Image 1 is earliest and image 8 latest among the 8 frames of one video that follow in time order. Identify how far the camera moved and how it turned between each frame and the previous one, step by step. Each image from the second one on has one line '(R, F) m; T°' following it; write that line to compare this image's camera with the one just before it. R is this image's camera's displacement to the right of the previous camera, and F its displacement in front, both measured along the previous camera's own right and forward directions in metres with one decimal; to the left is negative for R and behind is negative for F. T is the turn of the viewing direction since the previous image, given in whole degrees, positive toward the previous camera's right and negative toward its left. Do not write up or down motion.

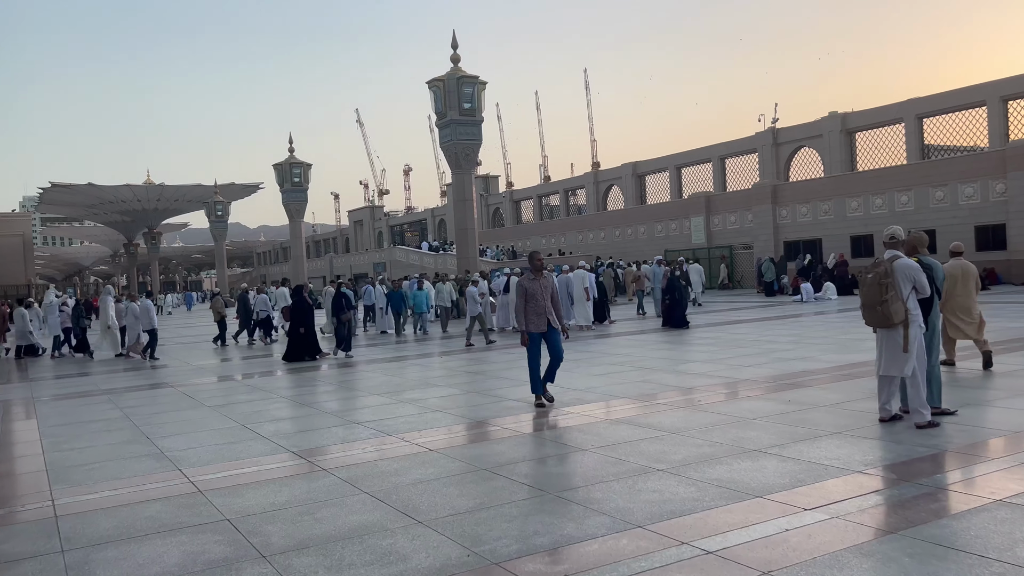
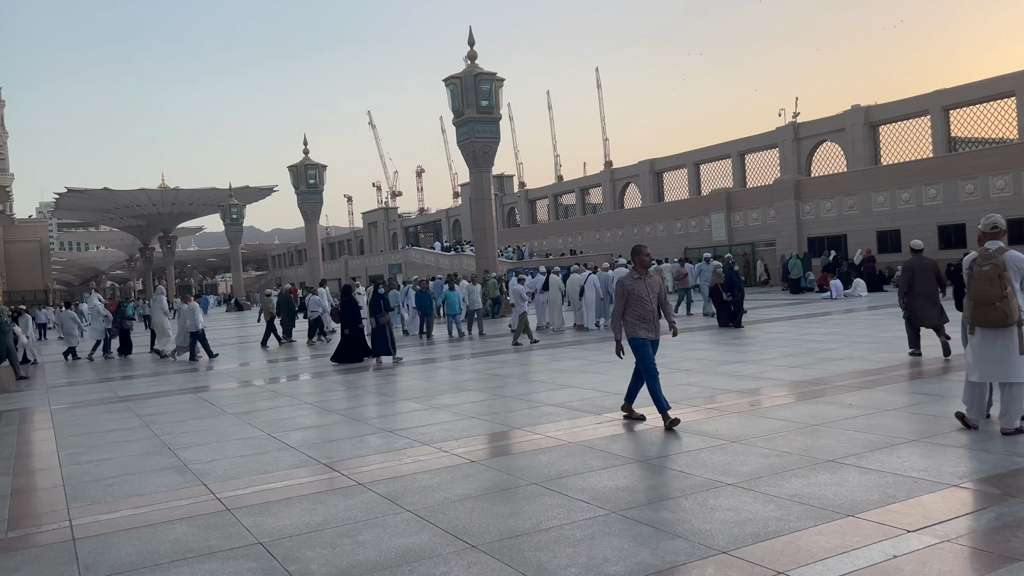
(-0.2, +0.5) m; -1°
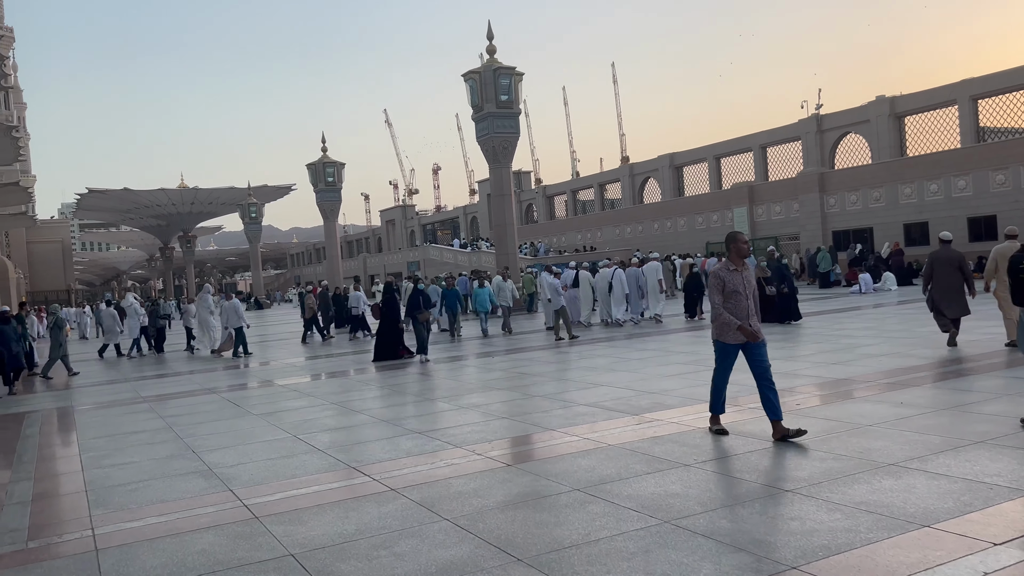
(-0.1, +0.3) m; -1°
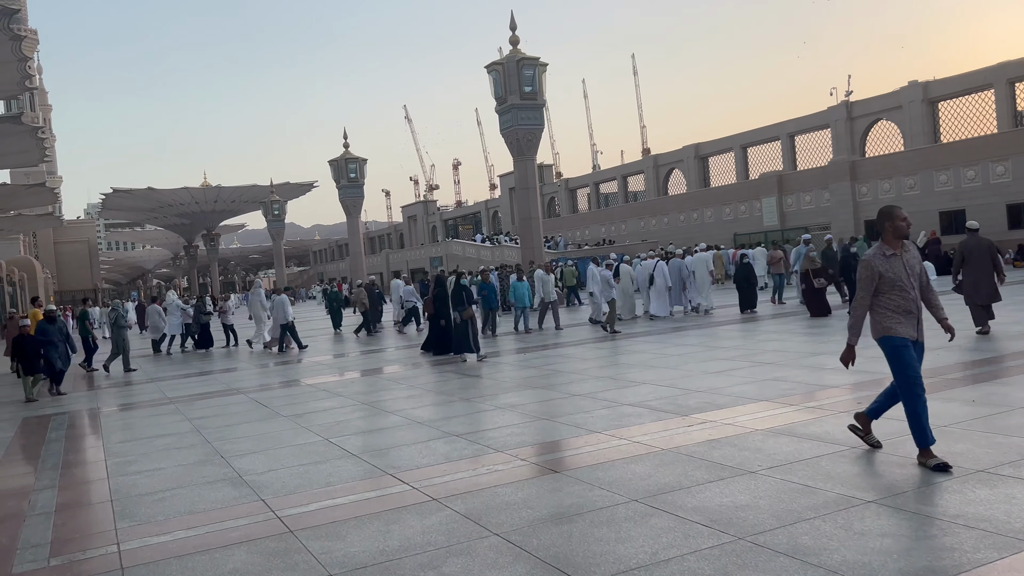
(-0.2, +0.4) m; -1°
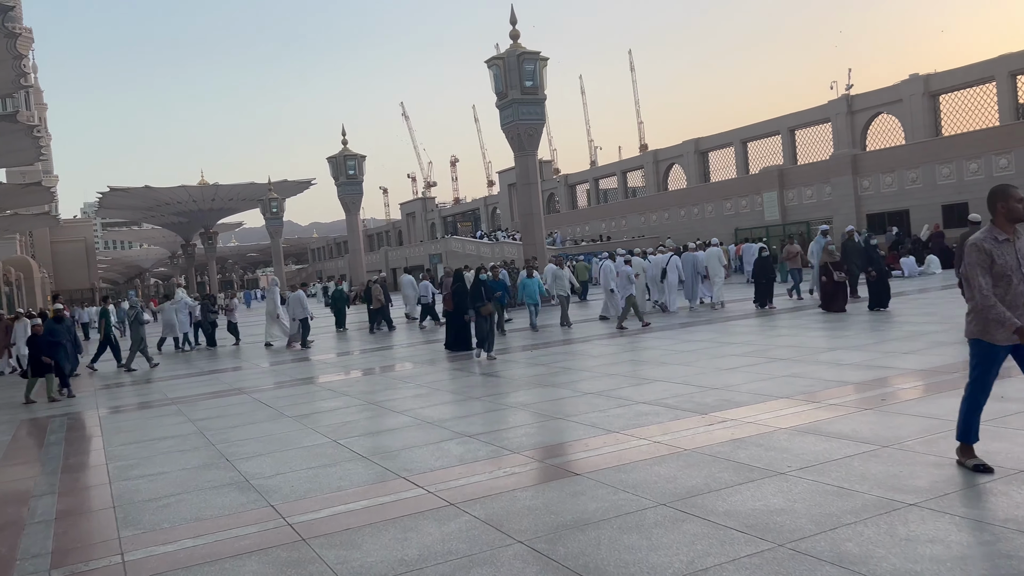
(-0.1, +0.2) m; 0°
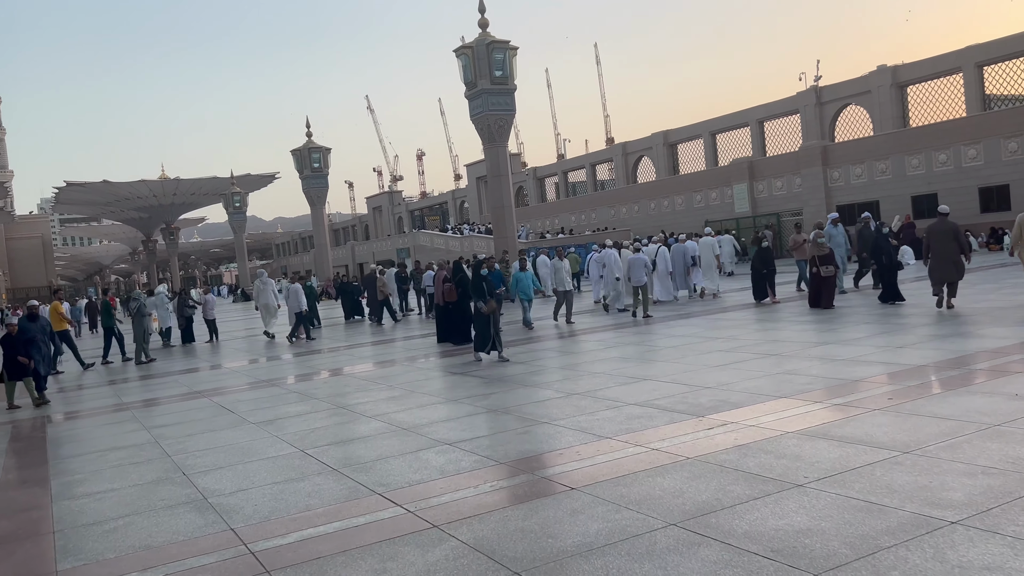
(-0.1, +0.5) m; +2°
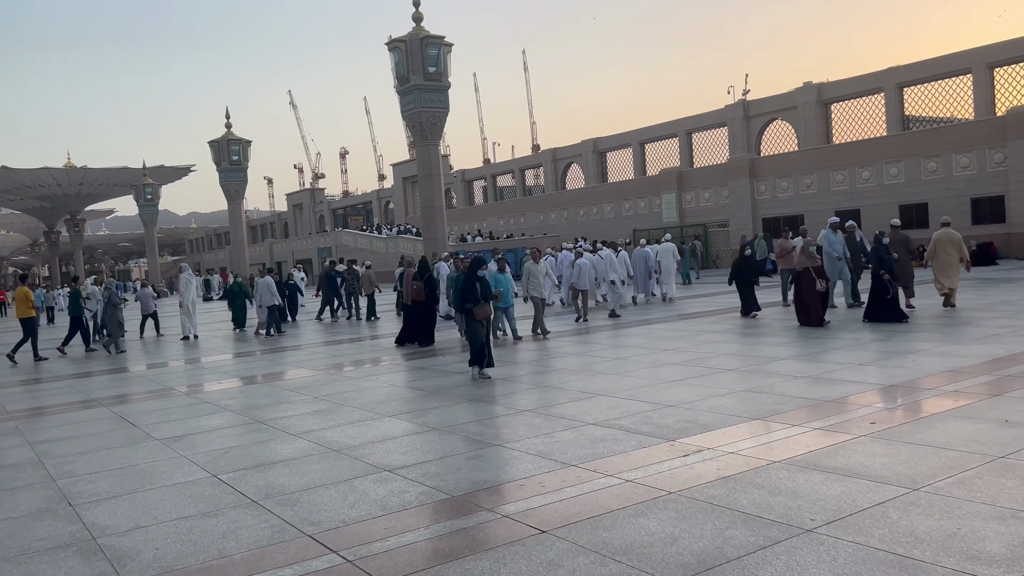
(-0.2, +0.8) m; +5°
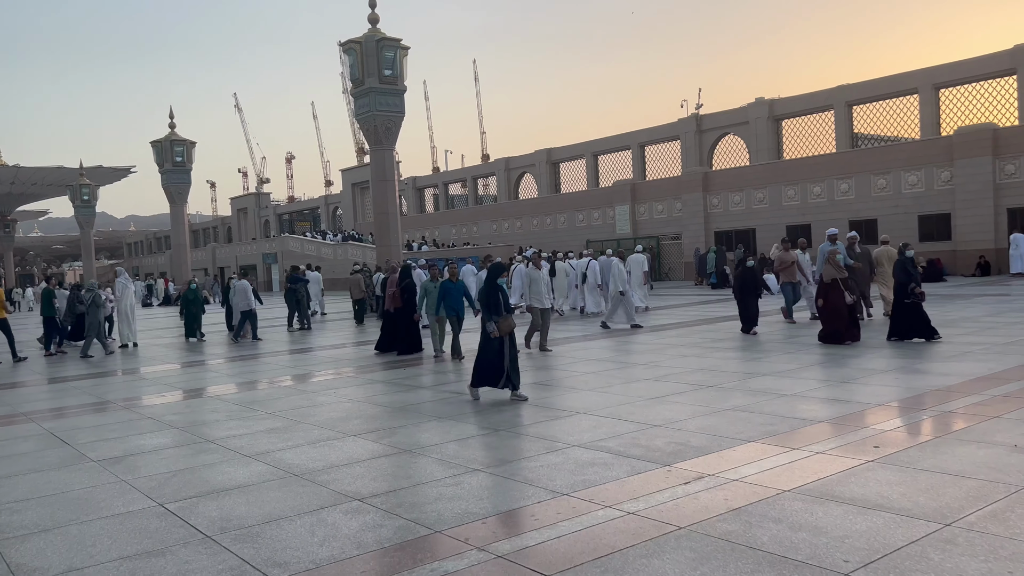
(-0.2, +0.5) m; +4°
